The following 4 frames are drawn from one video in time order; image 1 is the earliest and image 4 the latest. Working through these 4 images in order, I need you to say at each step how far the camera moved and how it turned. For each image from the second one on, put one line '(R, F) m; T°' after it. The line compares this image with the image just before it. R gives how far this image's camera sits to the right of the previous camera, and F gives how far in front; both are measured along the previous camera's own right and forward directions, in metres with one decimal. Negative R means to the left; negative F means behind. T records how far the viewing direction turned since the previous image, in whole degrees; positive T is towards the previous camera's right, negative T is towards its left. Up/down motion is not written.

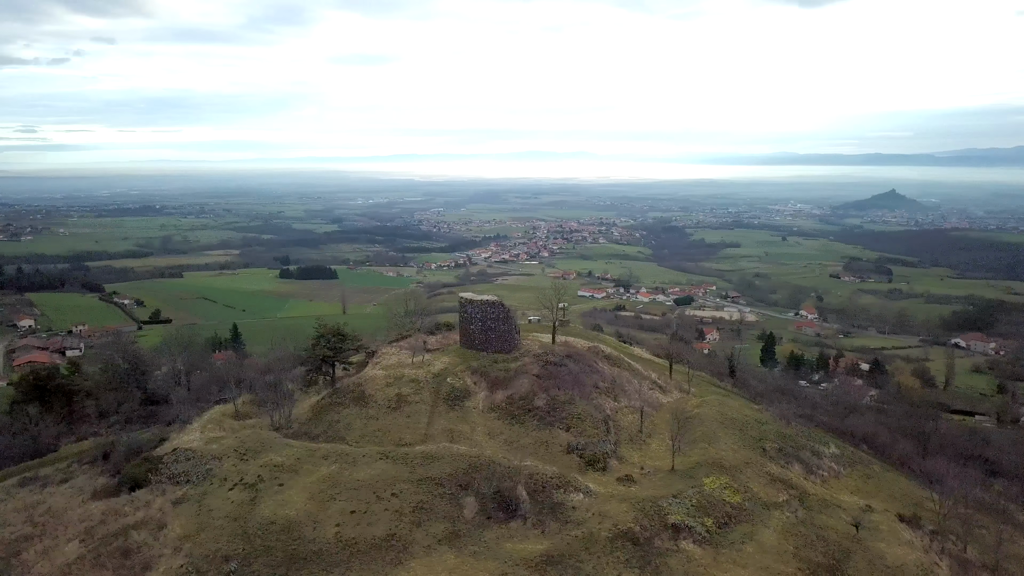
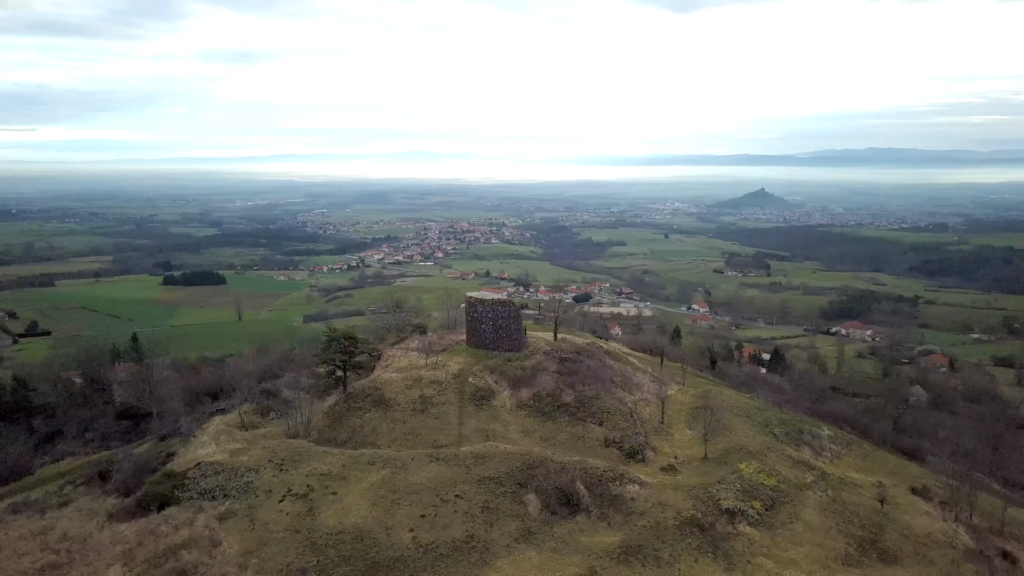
(-4.8, +0.2) m; +8°
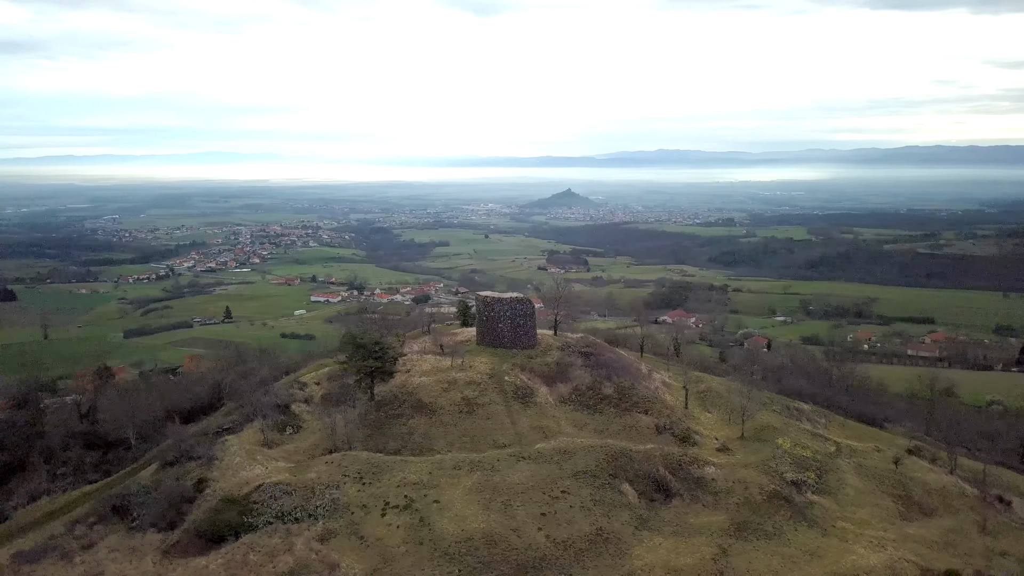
(-7.8, +0.8) m; +13°
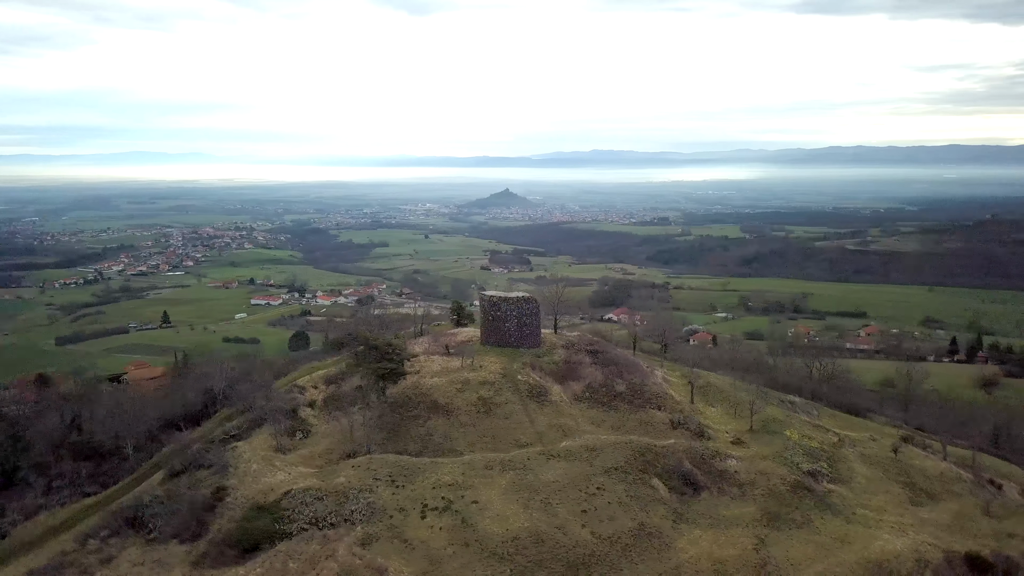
(-2.7, +0.1) m; +4°
